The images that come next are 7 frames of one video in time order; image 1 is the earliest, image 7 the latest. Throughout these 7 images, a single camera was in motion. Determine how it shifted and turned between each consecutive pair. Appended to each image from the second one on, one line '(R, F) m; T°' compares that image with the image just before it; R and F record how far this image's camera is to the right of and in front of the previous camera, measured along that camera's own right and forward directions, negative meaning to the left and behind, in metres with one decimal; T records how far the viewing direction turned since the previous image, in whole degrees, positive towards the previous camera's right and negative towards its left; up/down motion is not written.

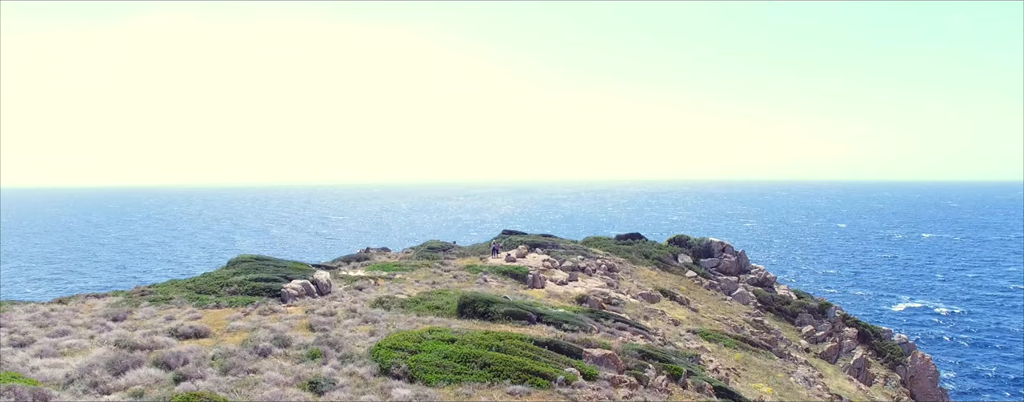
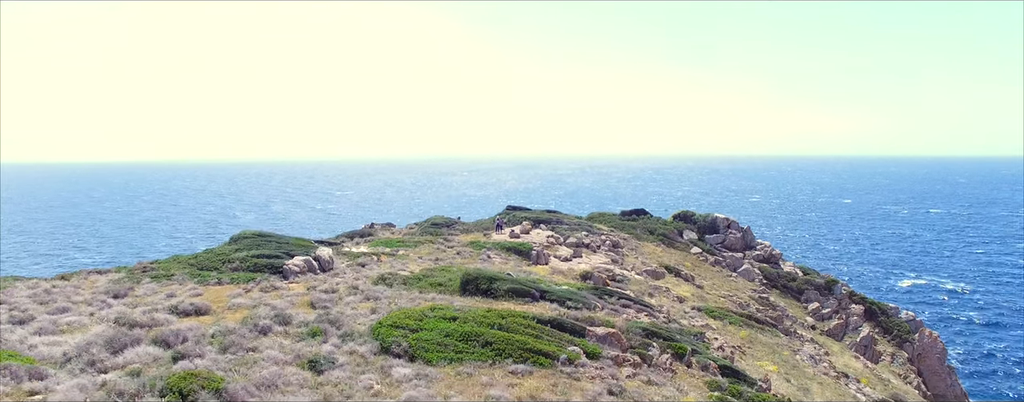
(+0.1, +0.3) m; 0°
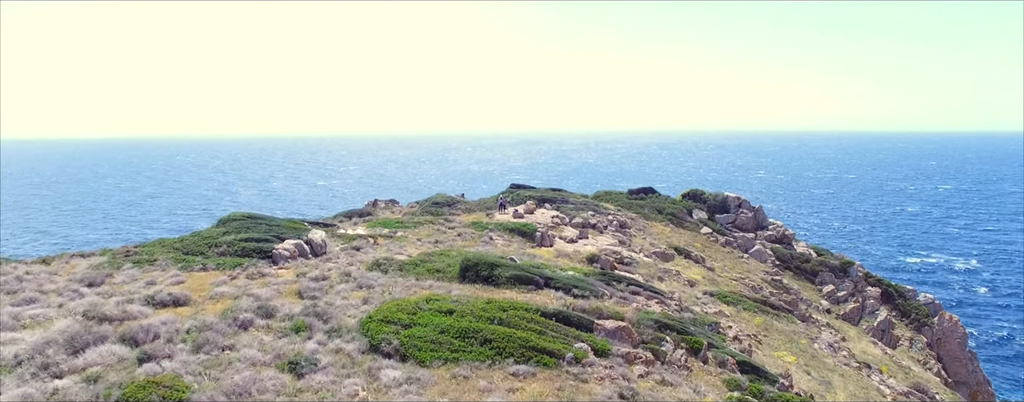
(+0.1, +1.7) m; 0°
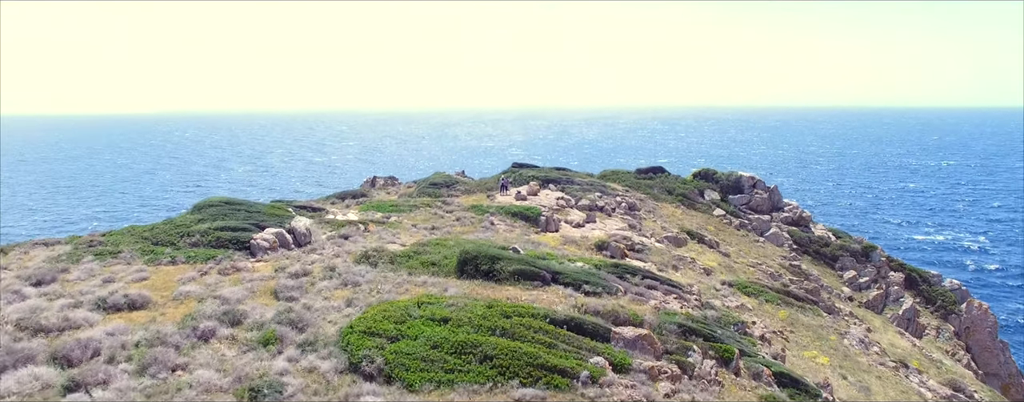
(-0.1, +2.6) m; 0°
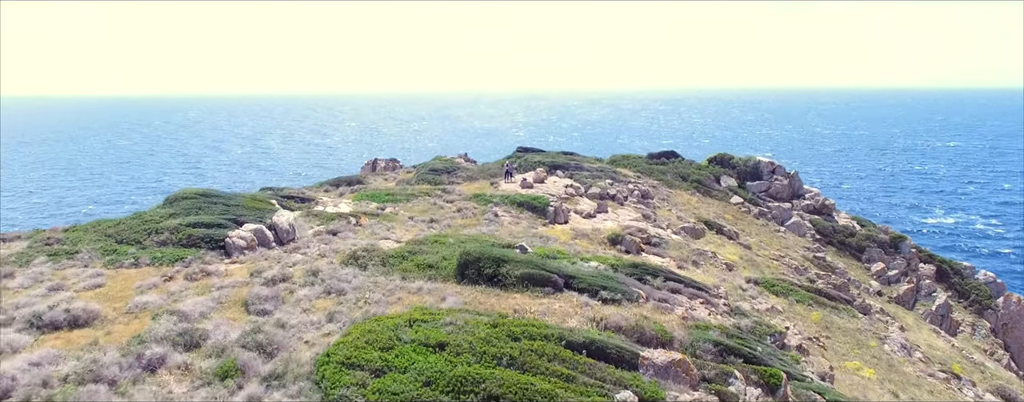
(-0.1, +2.7) m; 0°
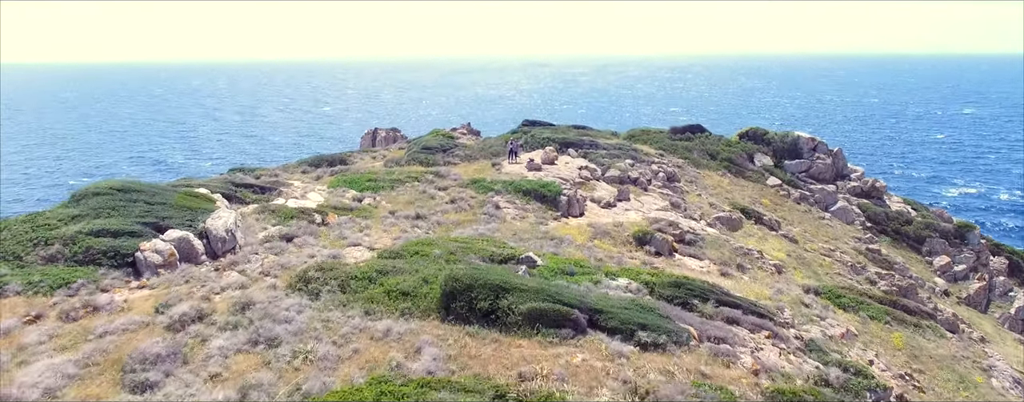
(0.0, +5.4) m; 0°
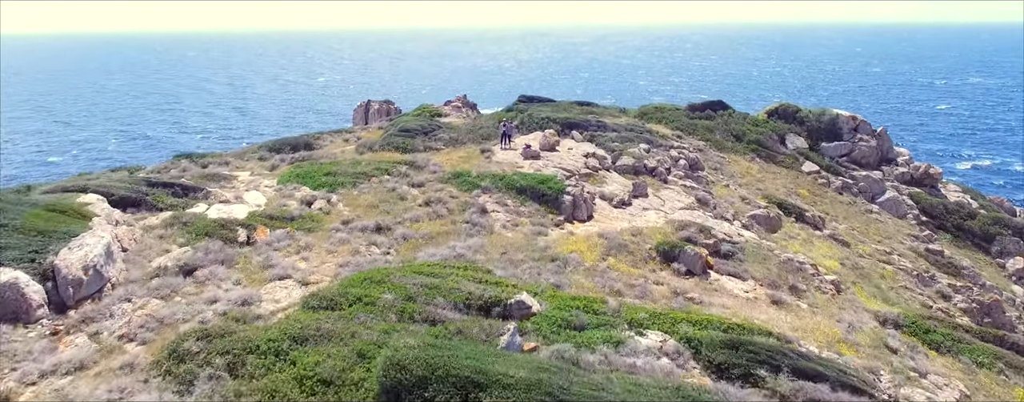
(+0.2, +5.4) m; 0°
